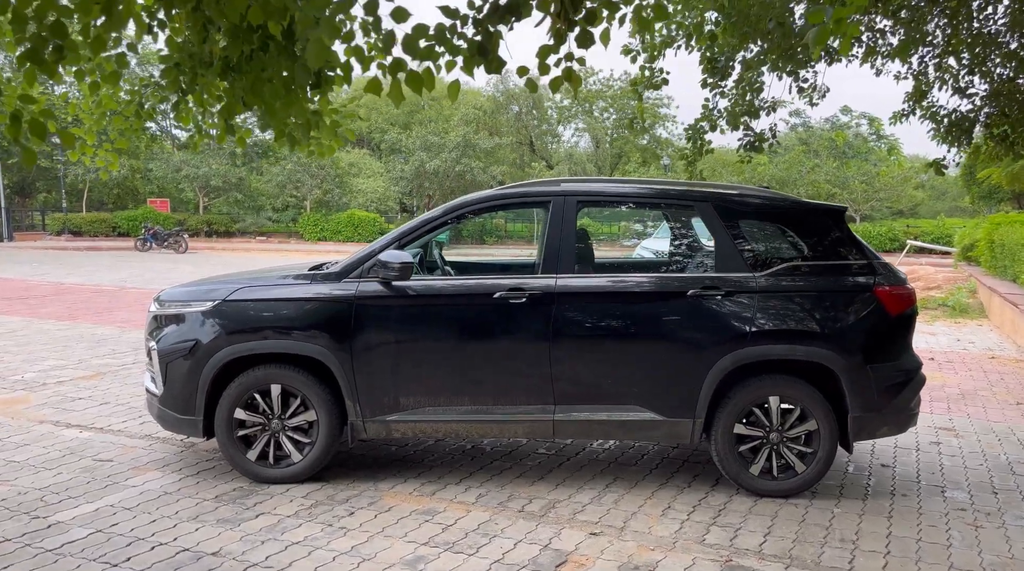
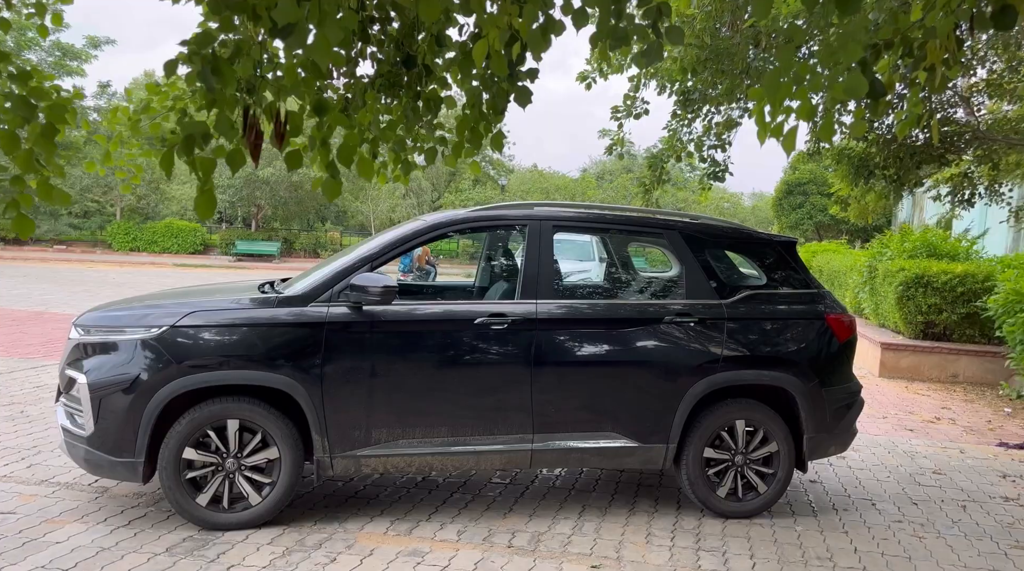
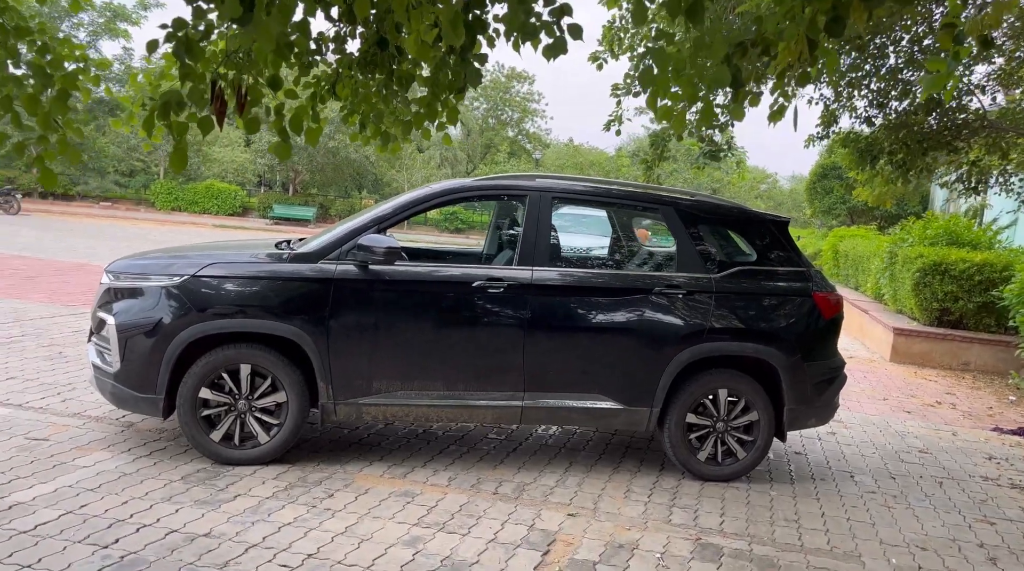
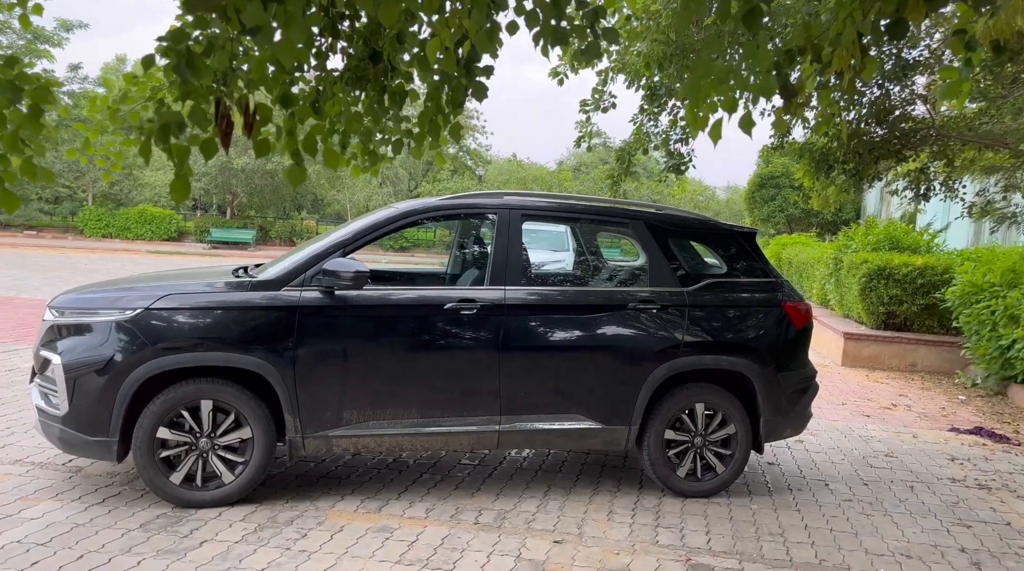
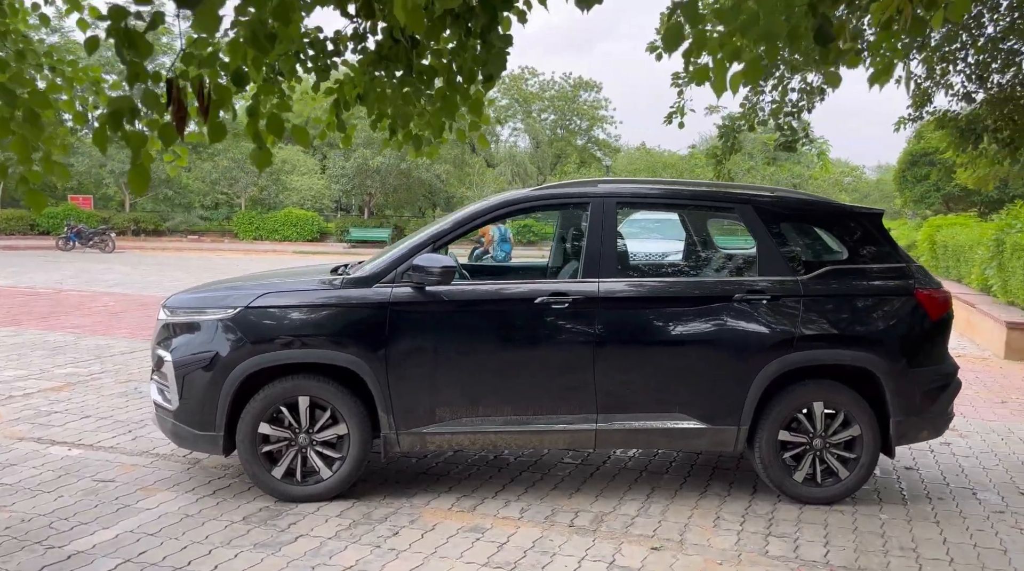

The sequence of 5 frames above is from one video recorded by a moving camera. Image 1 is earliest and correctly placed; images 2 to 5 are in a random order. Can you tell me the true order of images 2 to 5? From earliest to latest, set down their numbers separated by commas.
5, 2, 4, 3
